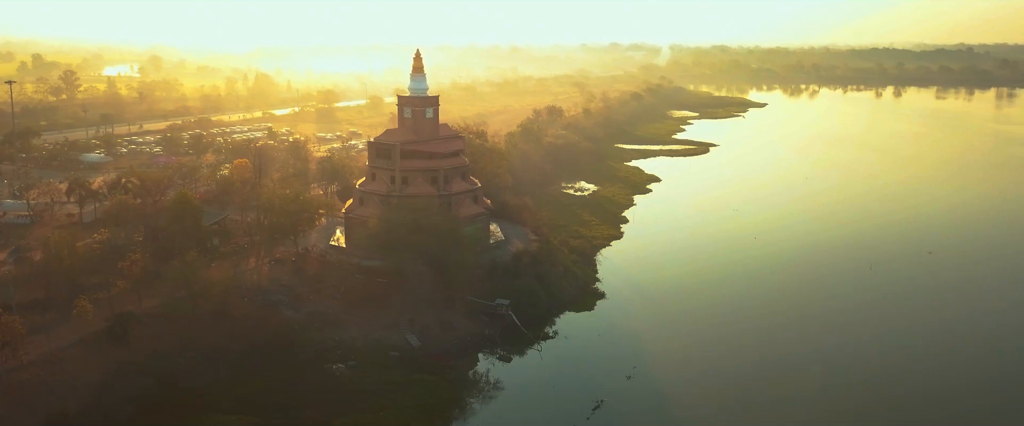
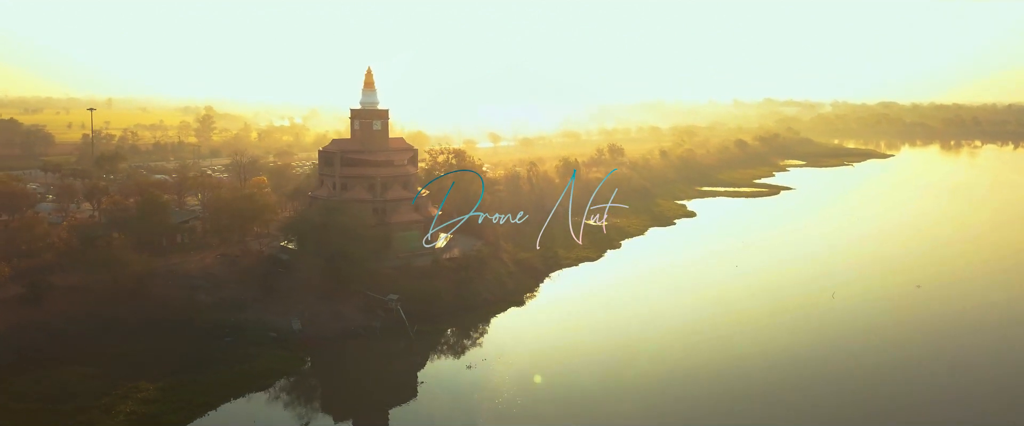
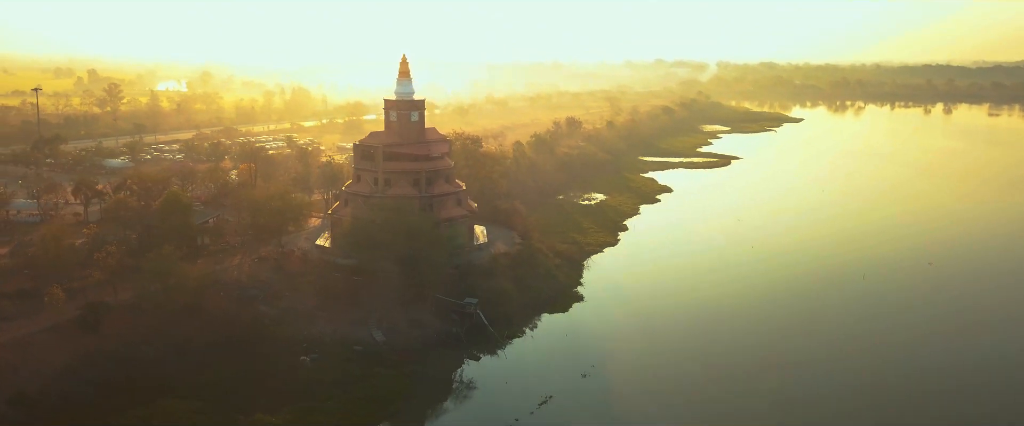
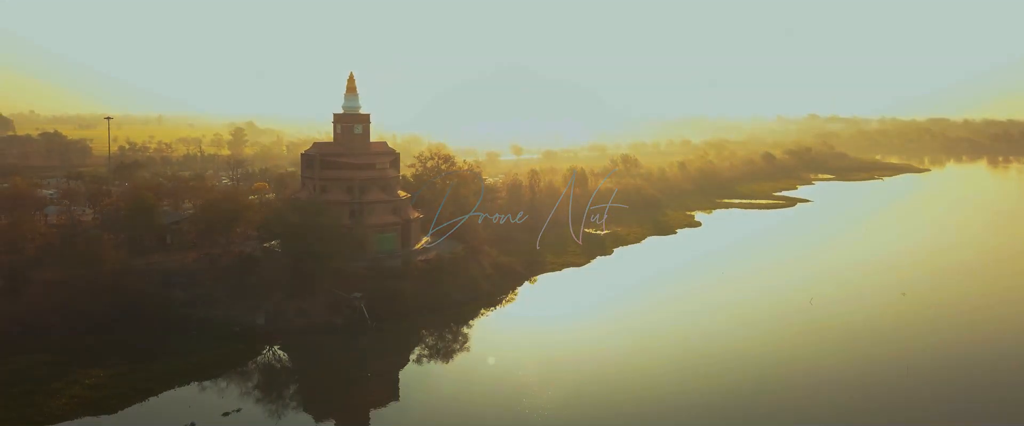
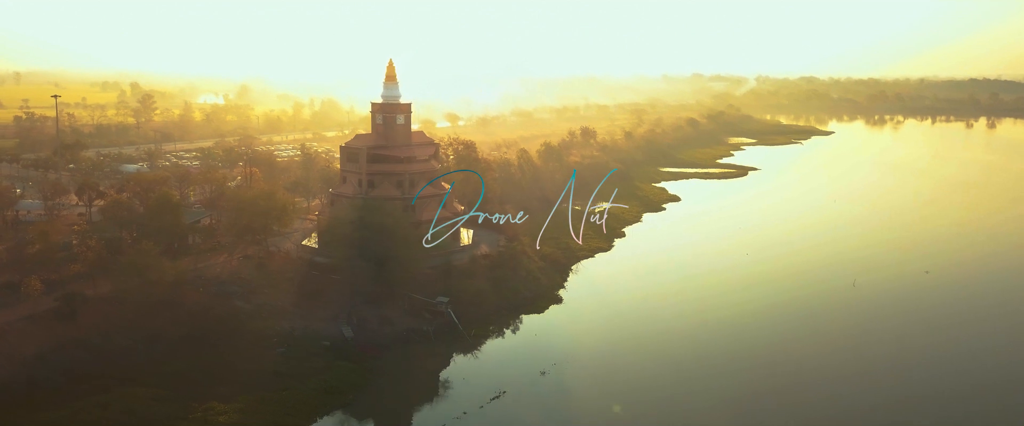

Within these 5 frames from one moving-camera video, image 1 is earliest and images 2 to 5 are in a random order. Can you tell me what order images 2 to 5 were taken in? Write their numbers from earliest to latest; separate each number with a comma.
3, 5, 2, 4
